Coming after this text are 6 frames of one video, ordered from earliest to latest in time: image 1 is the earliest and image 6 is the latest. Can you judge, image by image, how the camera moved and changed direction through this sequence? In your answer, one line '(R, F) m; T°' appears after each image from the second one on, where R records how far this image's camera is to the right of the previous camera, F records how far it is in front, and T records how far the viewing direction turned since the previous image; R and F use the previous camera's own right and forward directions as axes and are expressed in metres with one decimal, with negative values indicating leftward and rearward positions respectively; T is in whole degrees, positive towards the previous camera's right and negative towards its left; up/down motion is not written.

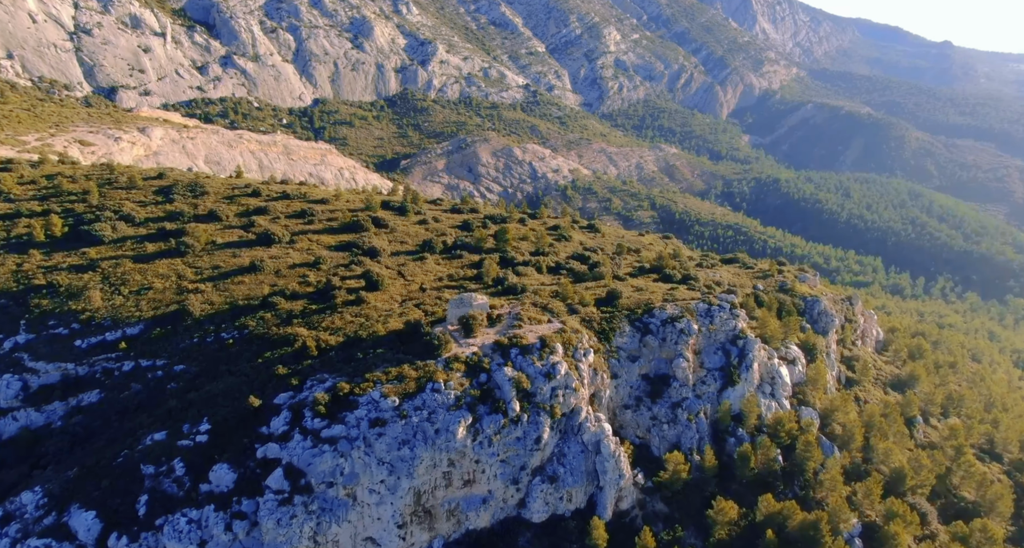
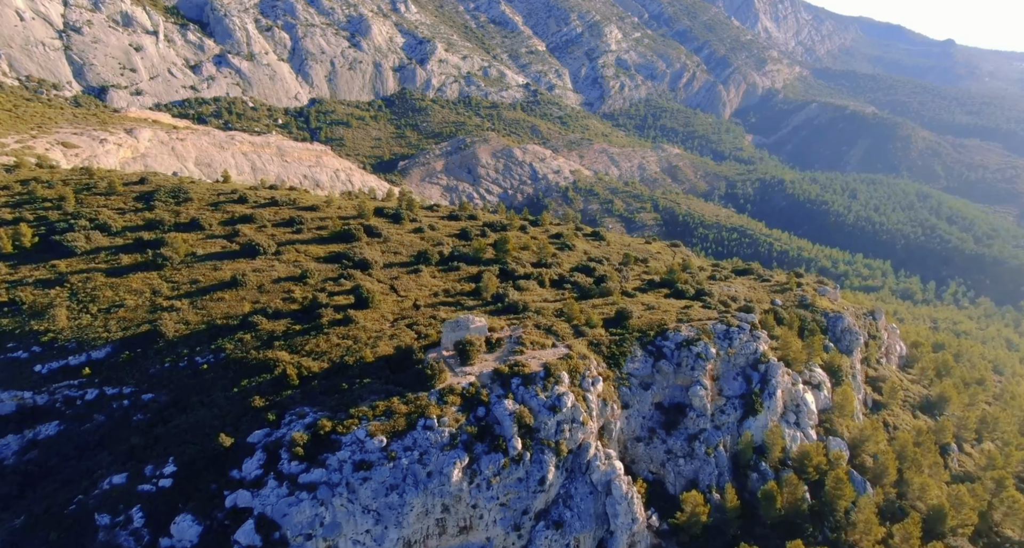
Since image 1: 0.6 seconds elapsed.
(-0.1, +7.7) m; 0°
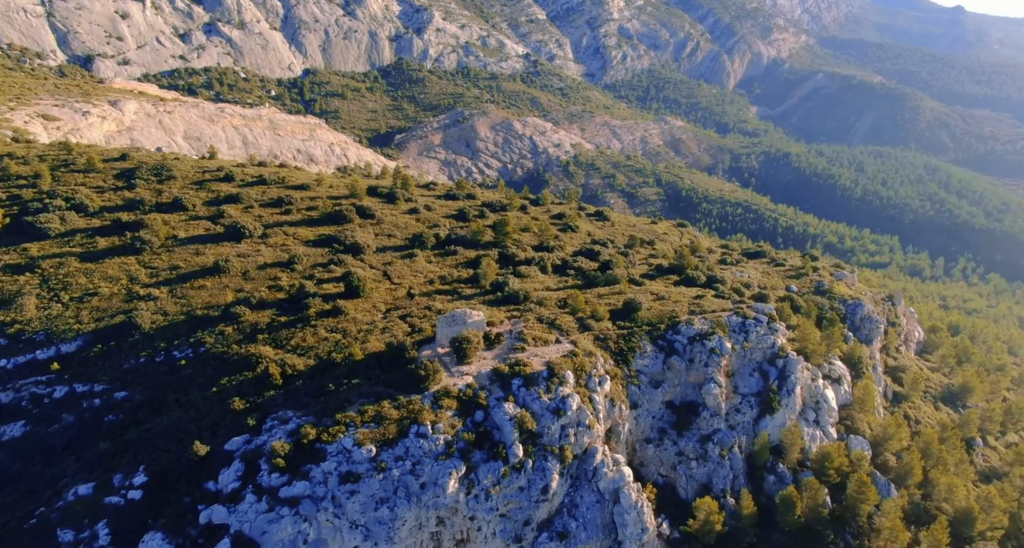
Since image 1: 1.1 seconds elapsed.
(-0.1, +5.8) m; 0°
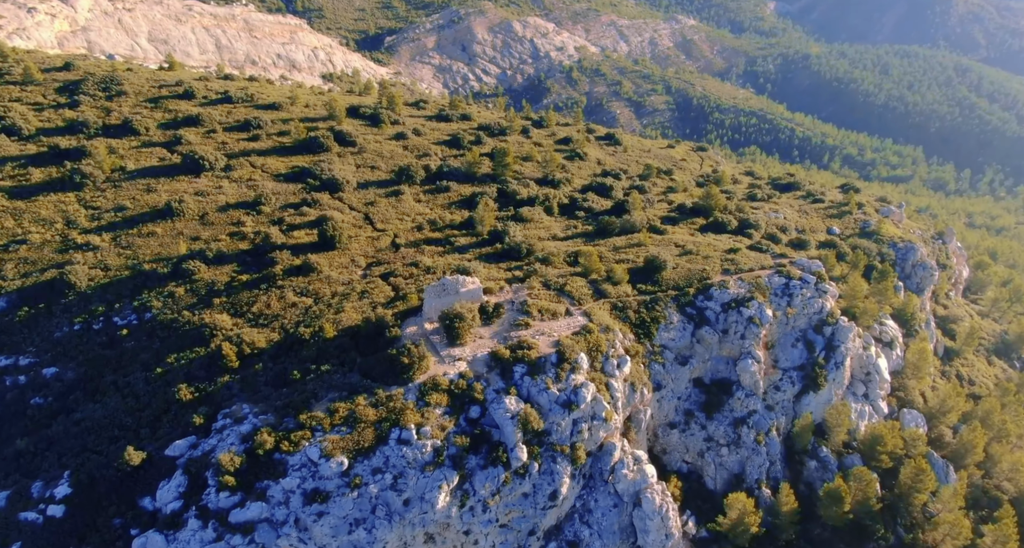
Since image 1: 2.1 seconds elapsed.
(-0.1, +12.3) m; 0°
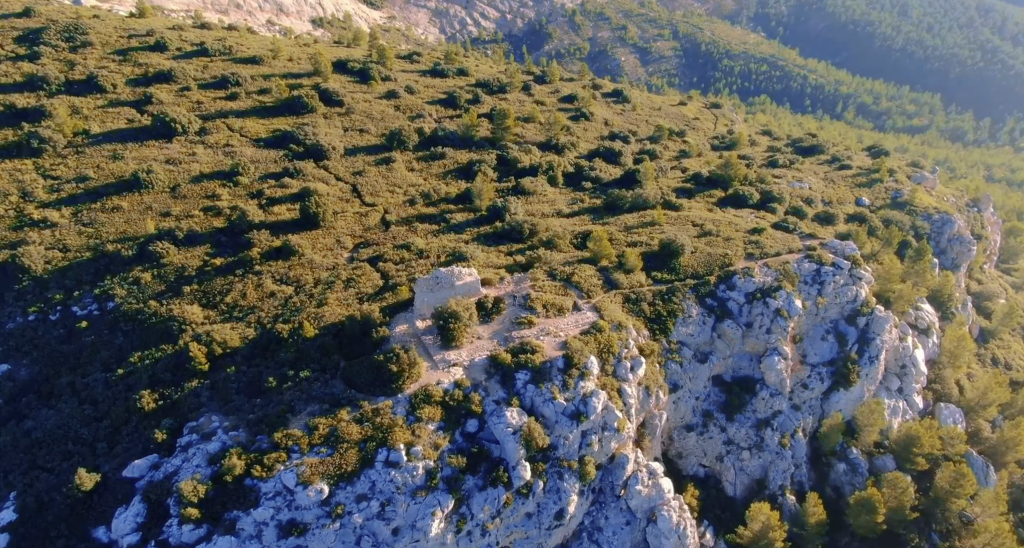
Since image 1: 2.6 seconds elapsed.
(-0.1, +6.5) m; 0°
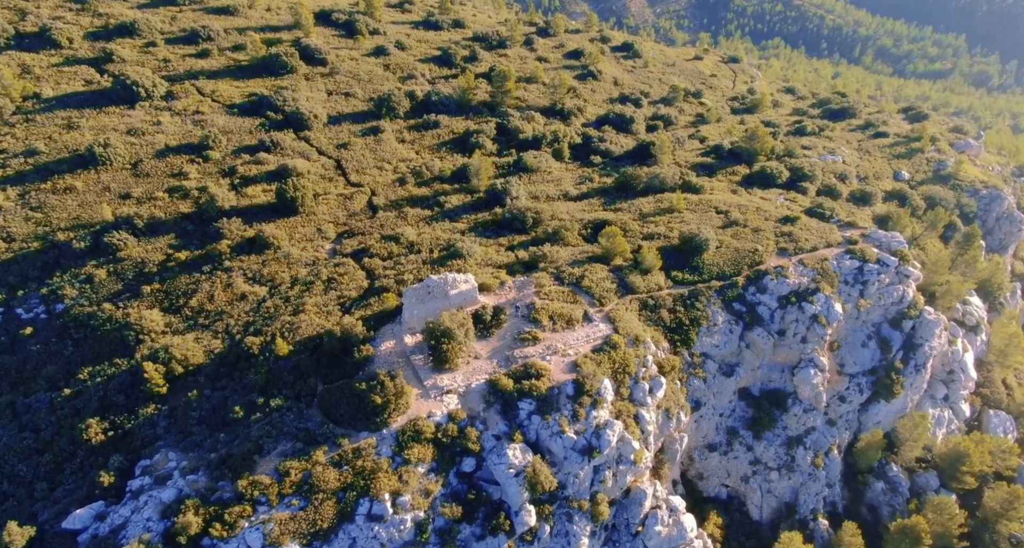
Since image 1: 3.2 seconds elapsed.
(-0.1, +7.1) m; 0°
